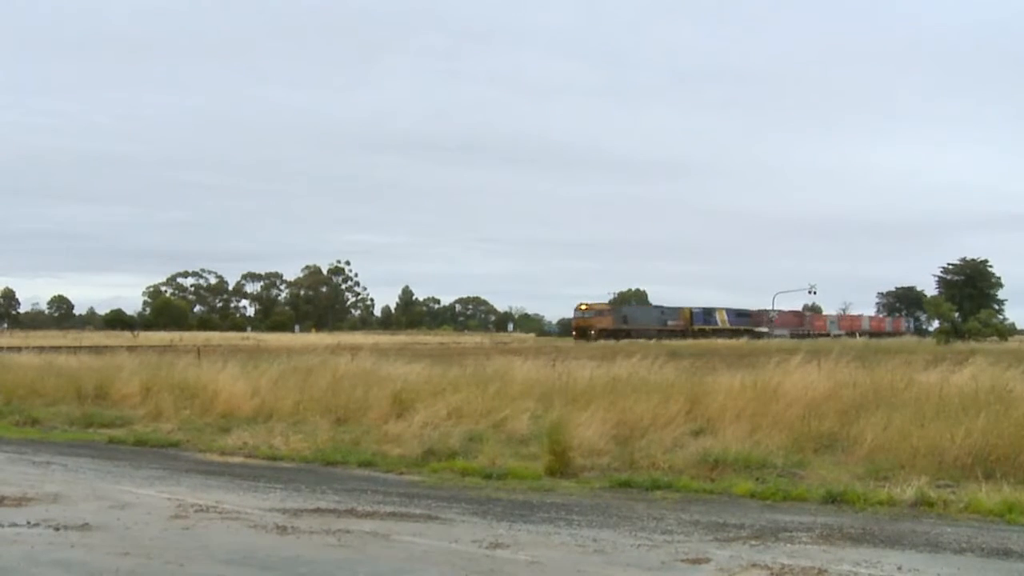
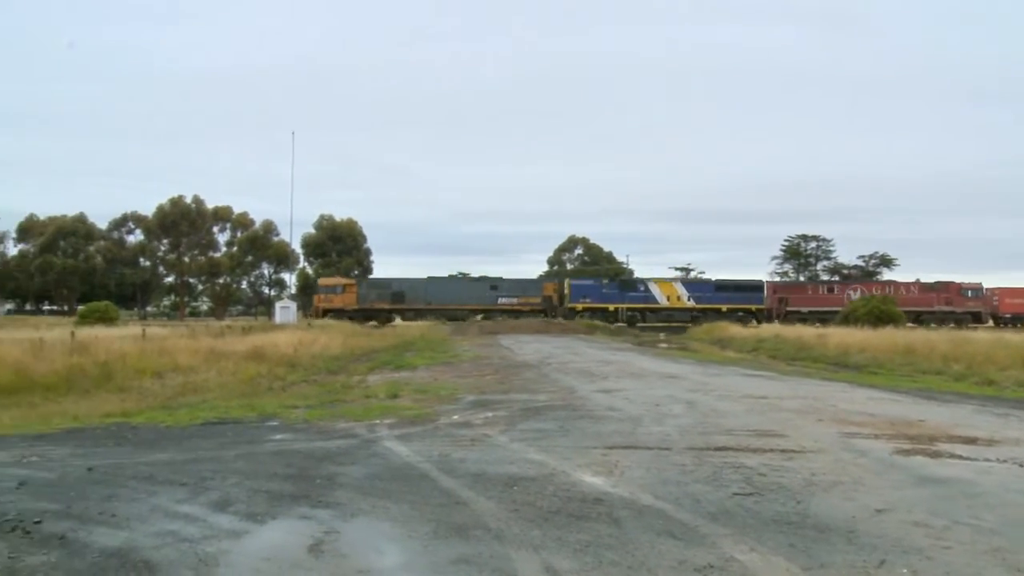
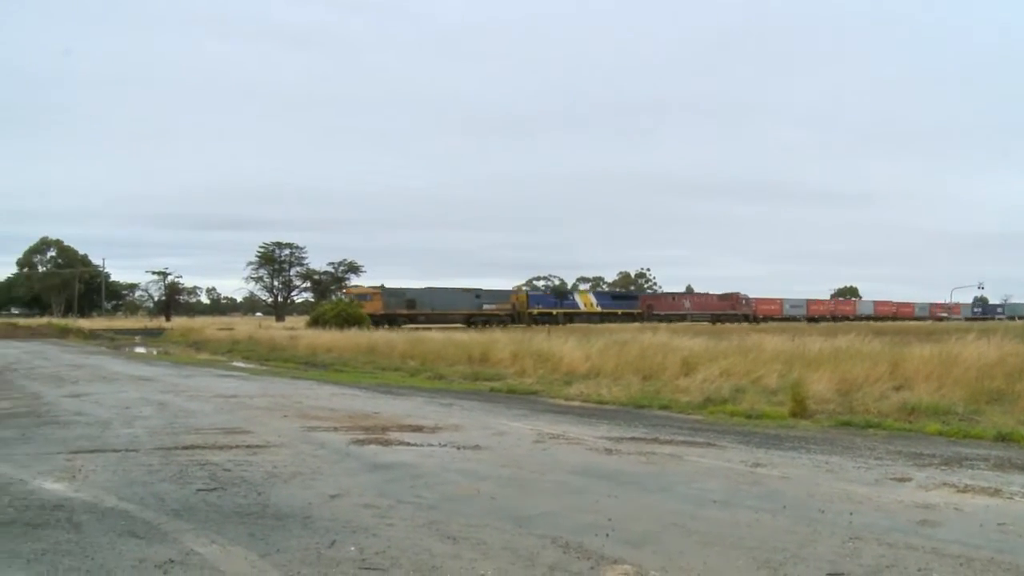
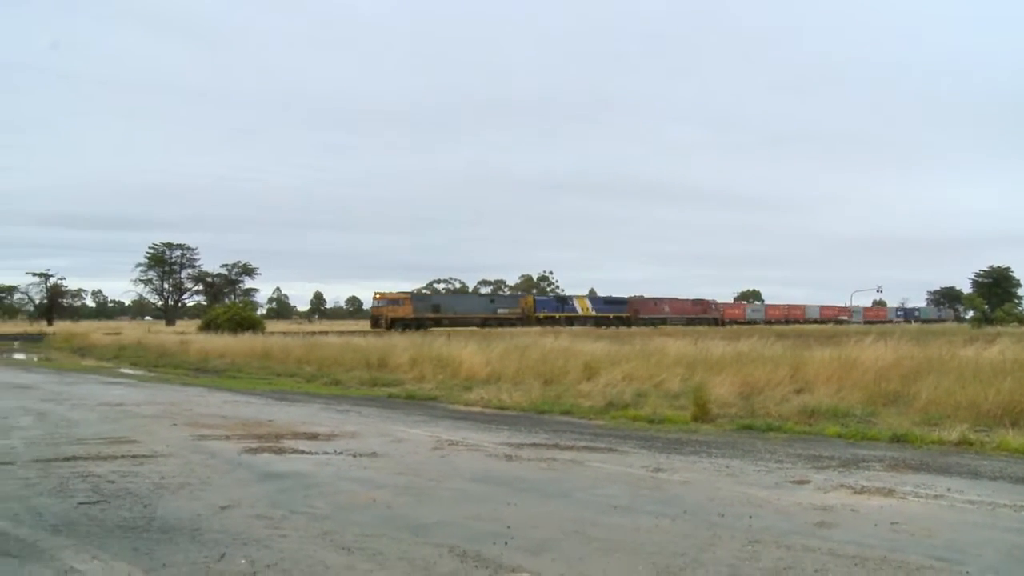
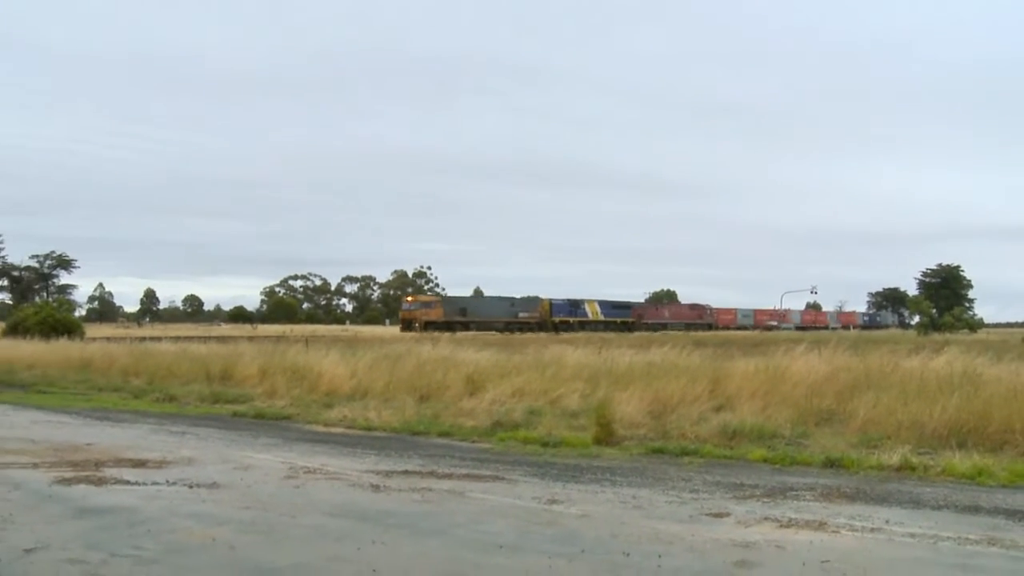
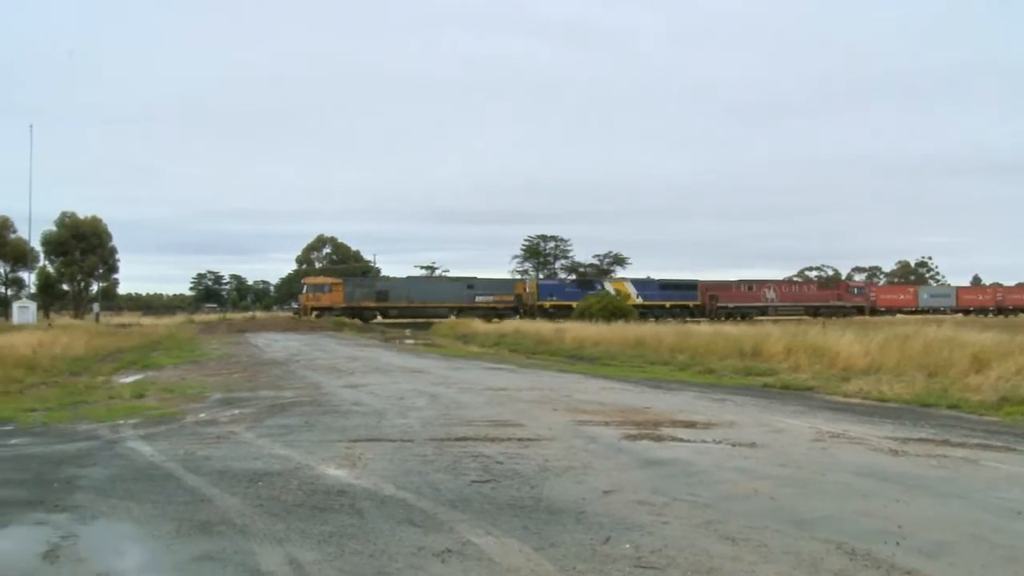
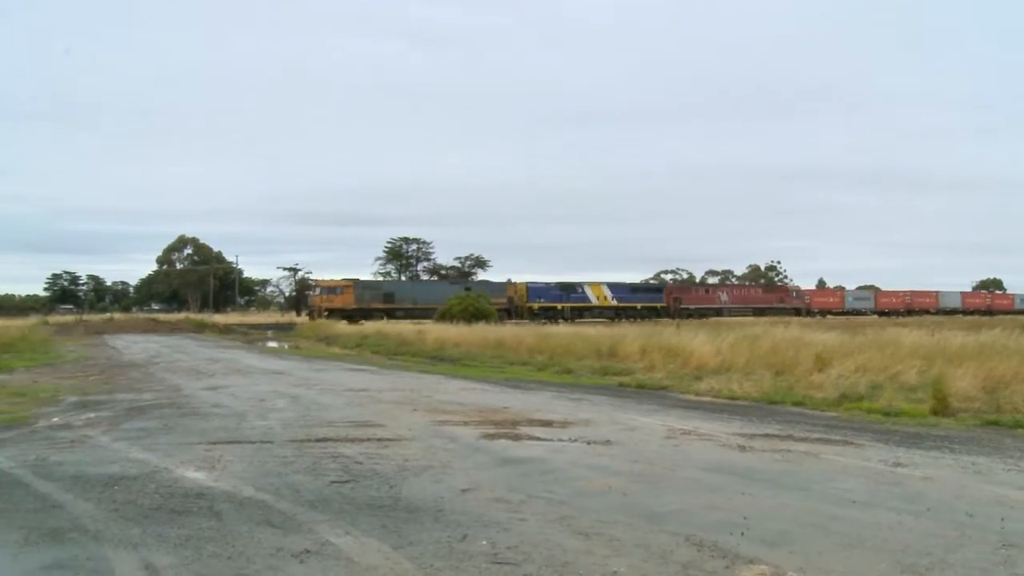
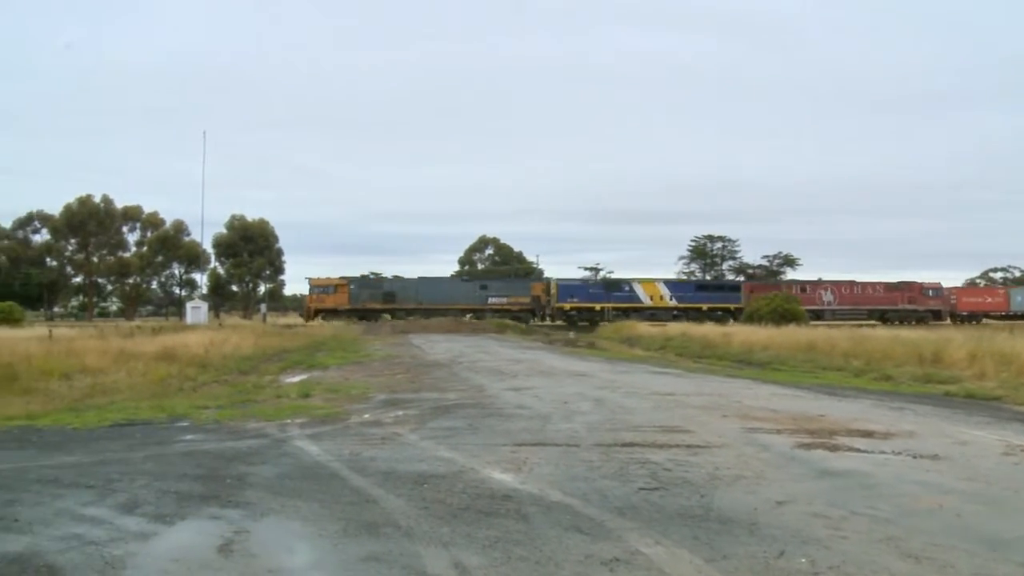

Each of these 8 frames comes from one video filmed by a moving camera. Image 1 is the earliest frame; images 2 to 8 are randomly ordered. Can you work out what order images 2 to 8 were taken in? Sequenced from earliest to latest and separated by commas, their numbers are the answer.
5, 4, 3, 7, 6, 8, 2
